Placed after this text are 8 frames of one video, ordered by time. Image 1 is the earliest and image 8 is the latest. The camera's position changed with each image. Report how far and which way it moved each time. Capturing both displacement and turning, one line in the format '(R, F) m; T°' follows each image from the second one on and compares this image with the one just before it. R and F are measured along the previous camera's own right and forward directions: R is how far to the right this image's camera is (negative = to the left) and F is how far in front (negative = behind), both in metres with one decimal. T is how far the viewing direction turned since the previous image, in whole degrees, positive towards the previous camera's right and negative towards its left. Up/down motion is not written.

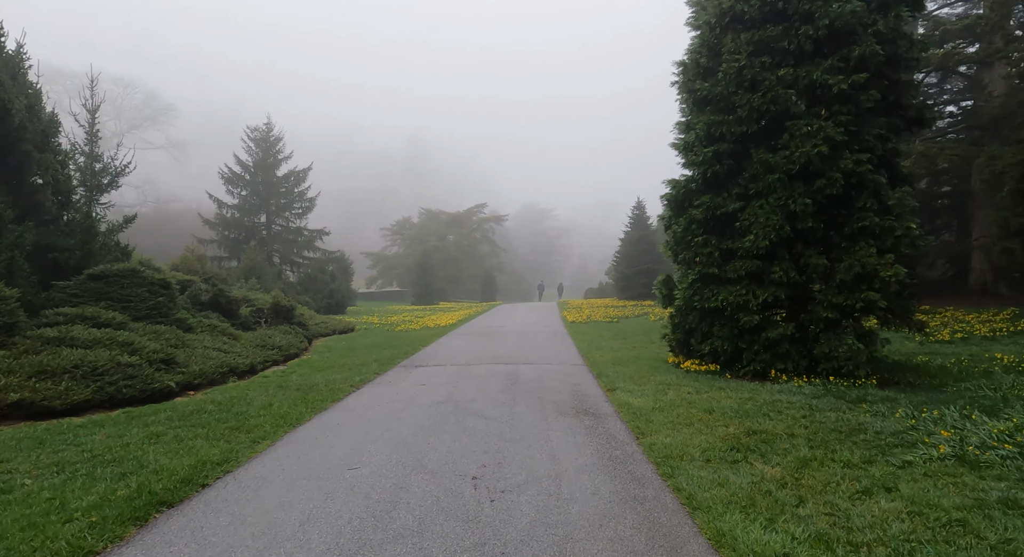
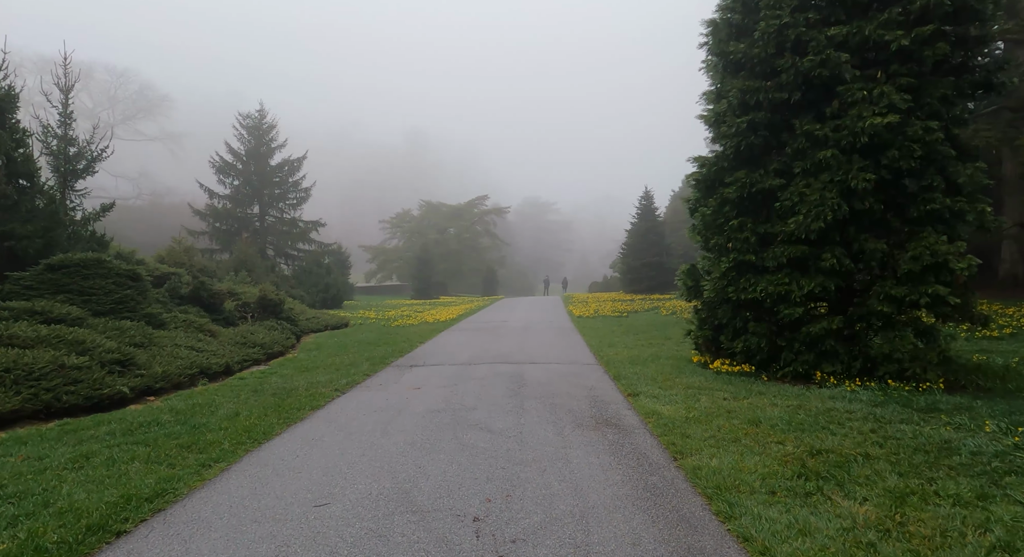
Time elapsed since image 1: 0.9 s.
(-0.1, +1.2) m; 0°
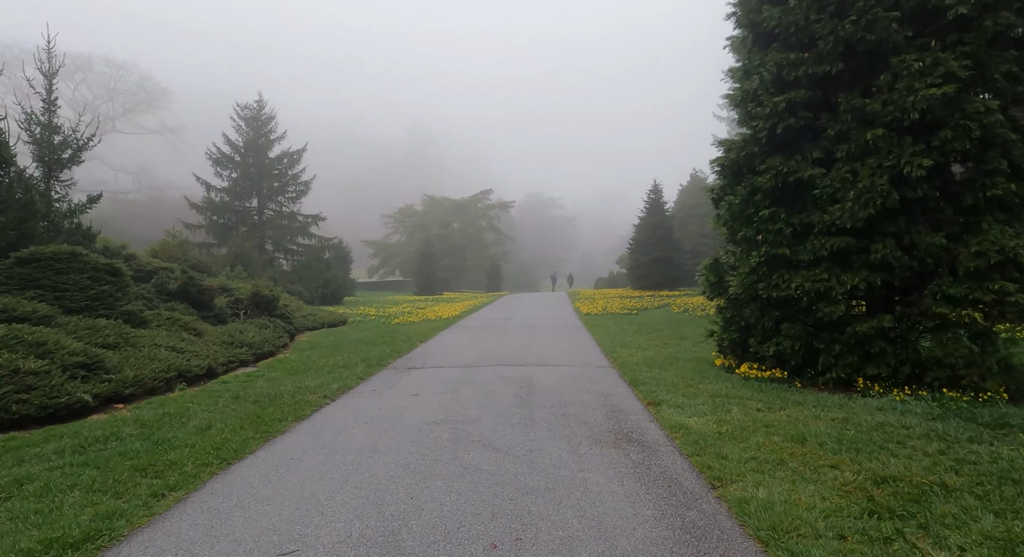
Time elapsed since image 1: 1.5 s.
(0.0, +0.8) m; 0°
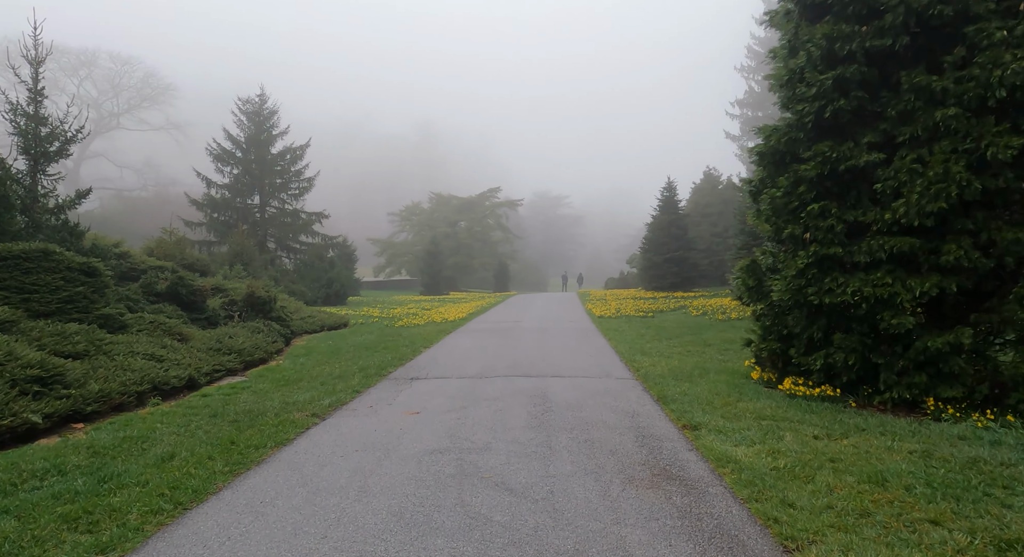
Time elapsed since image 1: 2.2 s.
(-0.1, +0.9) m; -1°
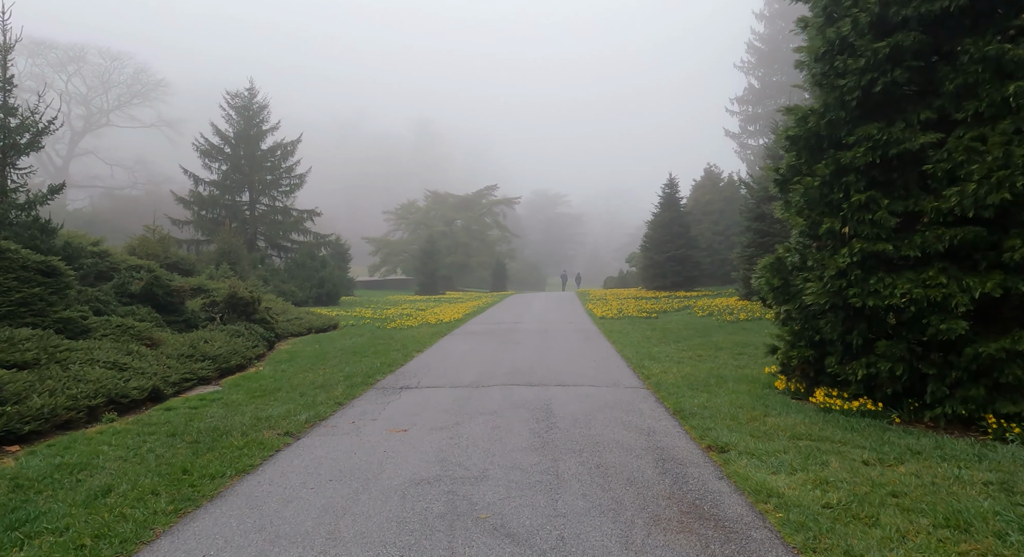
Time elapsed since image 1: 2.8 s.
(0.0, +0.8) m; 0°
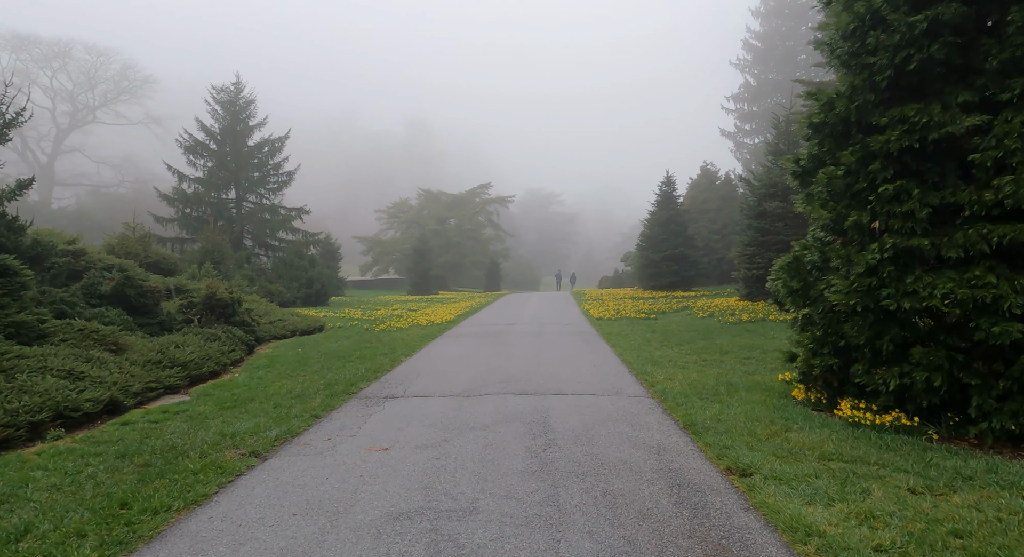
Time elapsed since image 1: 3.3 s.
(0.0, +0.6) m; +1°
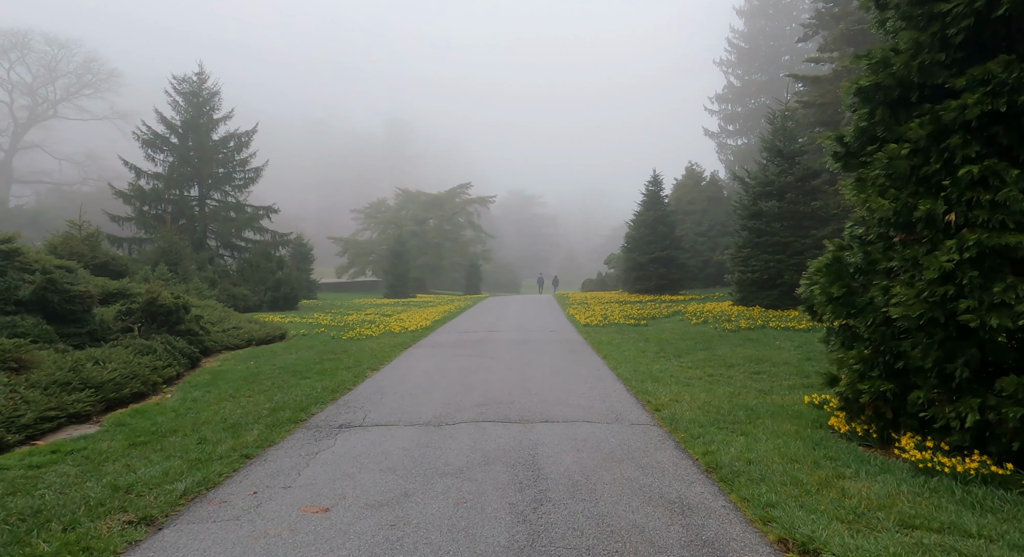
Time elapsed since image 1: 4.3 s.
(0.0, +1.3) m; +2°
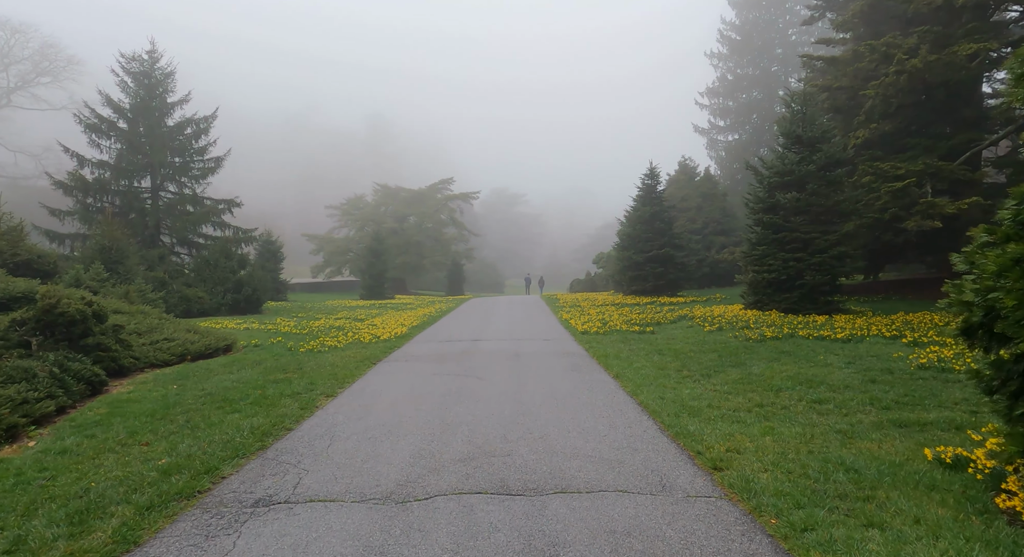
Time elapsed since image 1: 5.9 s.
(-0.1, +2.1) m; +2°
